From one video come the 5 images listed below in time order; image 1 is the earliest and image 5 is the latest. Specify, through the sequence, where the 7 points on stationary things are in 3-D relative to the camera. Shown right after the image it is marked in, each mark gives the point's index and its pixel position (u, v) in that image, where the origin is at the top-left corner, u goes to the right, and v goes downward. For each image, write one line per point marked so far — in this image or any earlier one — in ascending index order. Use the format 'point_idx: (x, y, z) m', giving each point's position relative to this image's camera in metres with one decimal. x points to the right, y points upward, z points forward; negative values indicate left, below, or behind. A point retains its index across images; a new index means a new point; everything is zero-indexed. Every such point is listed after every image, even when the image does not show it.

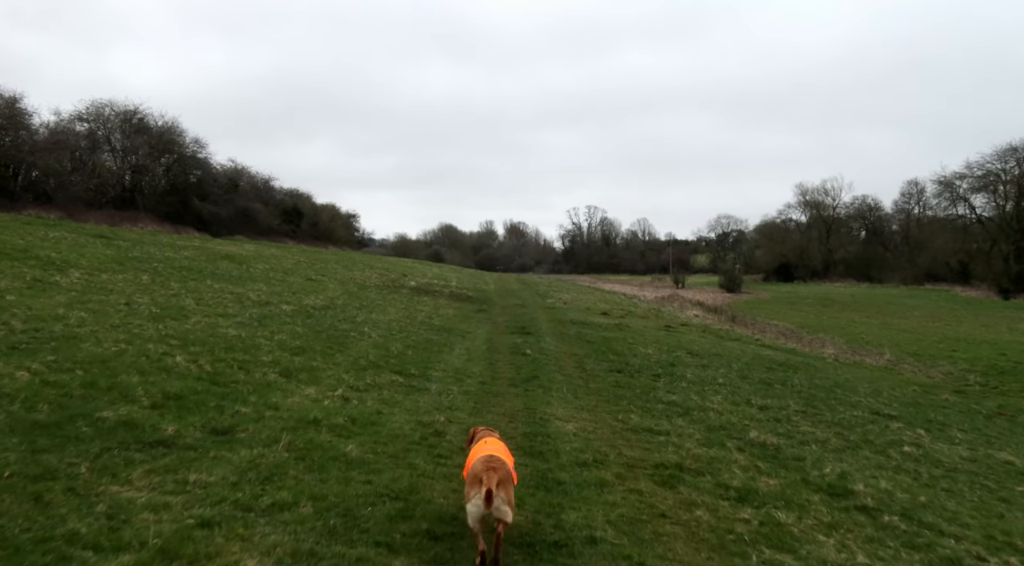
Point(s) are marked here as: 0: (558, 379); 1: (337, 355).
0: (+1.2, -2.6, +18.3) m
1: (-4.2, -1.8, +16.9) m
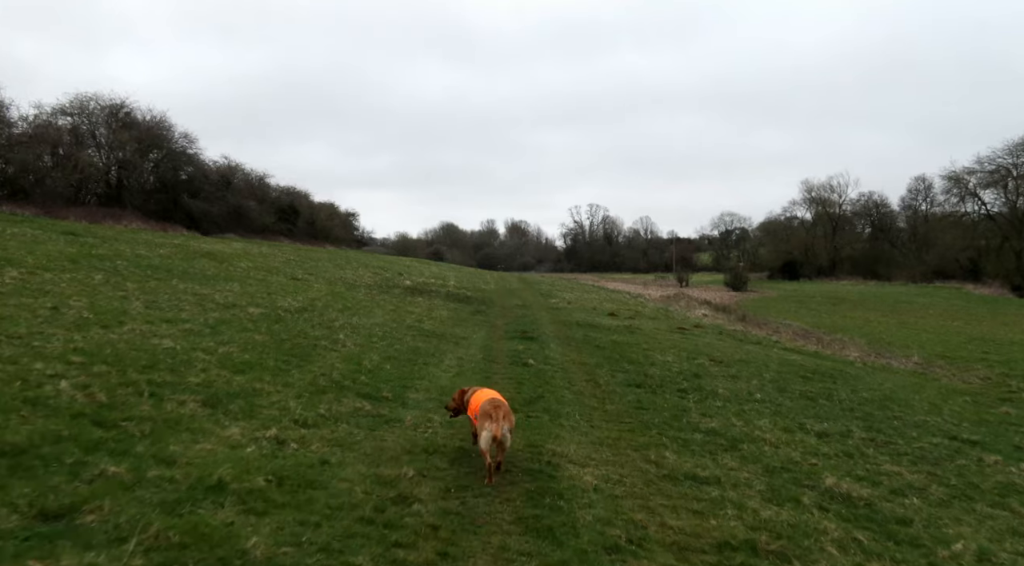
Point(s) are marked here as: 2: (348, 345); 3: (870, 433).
0: (+1.2, -2.5, +14.9) m
1: (-4.3, -1.7, +13.6) m
2: (-4.4, -1.7, +18.9) m
3: (+7.6, -3.2, +14.9) m
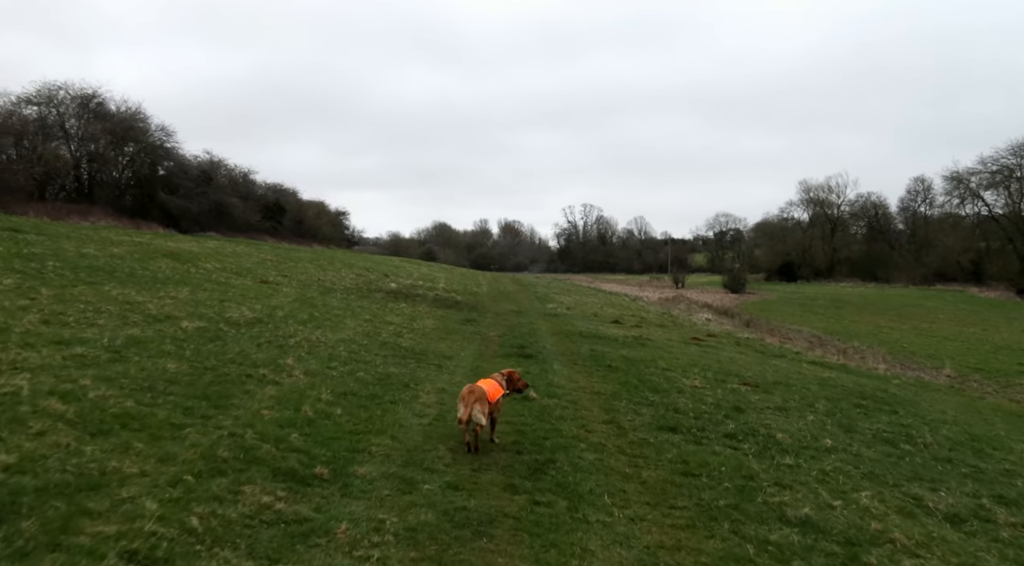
0: (+1.2, -2.8, +10.6) m
1: (-4.3, -2.0, +9.3) m
2: (-4.5, -1.9, +14.5) m
3: (+7.6, -3.4, +10.6) m
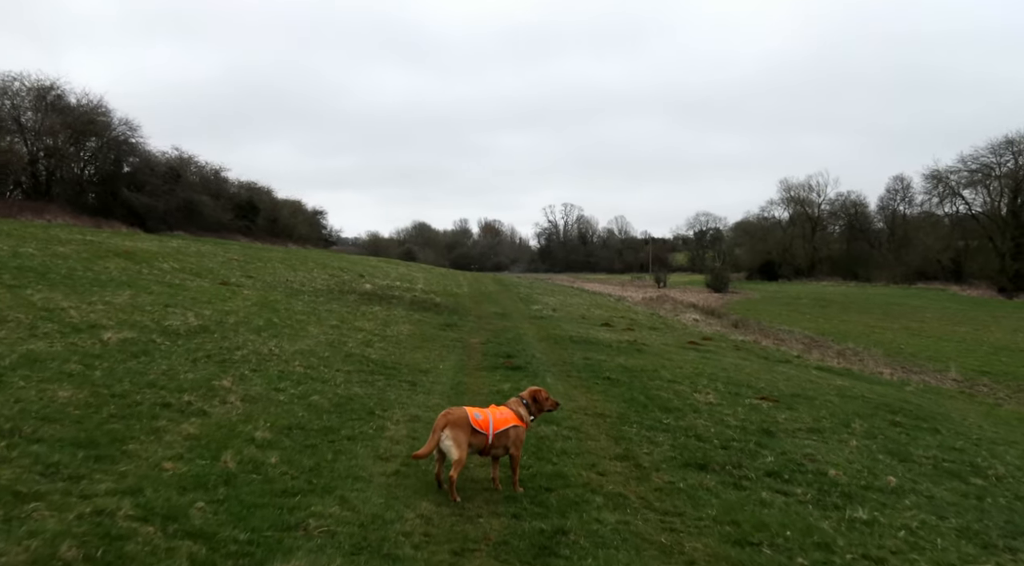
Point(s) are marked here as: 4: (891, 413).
0: (+1.1, -2.8, +7.9) m
1: (-4.3, -2.0, +6.3) m
2: (-4.7, -2.0, +11.6) m
3: (+7.5, -3.5, +8.0) m
4: (+10.8, -3.7, +19.9) m
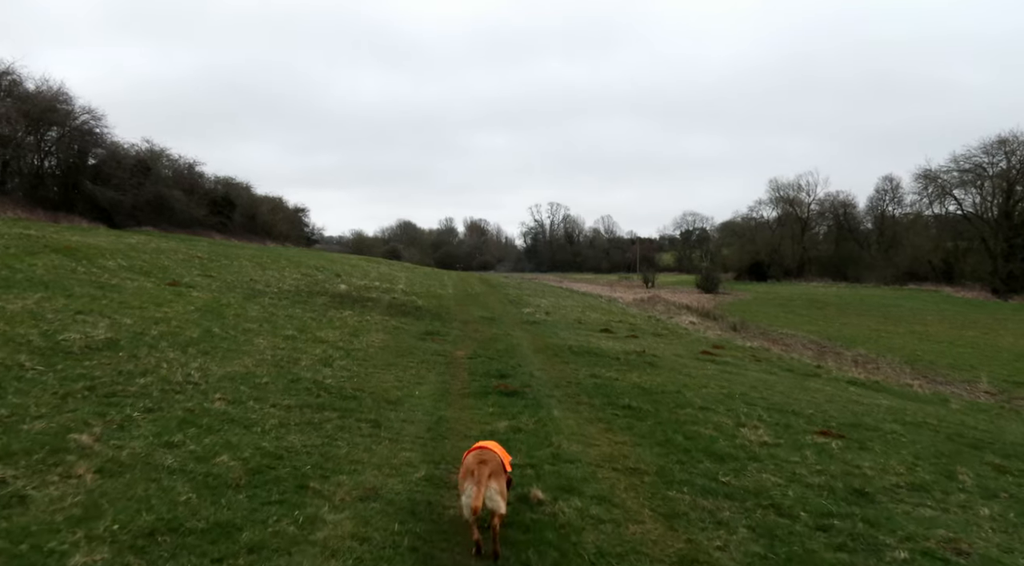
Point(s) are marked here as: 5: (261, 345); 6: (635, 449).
0: (+1.3, -2.9, +3.8) m
1: (-4.1, -2.1, +2.2) m
2: (-4.6, -2.1, +7.4) m
3: (+7.6, -3.6, +4.1) m
4: (+10.7, -3.8, +16.0) m
5: (-6.3, -1.6, +17.4) m
6: (+2.1, -2.9, +11.9) m
